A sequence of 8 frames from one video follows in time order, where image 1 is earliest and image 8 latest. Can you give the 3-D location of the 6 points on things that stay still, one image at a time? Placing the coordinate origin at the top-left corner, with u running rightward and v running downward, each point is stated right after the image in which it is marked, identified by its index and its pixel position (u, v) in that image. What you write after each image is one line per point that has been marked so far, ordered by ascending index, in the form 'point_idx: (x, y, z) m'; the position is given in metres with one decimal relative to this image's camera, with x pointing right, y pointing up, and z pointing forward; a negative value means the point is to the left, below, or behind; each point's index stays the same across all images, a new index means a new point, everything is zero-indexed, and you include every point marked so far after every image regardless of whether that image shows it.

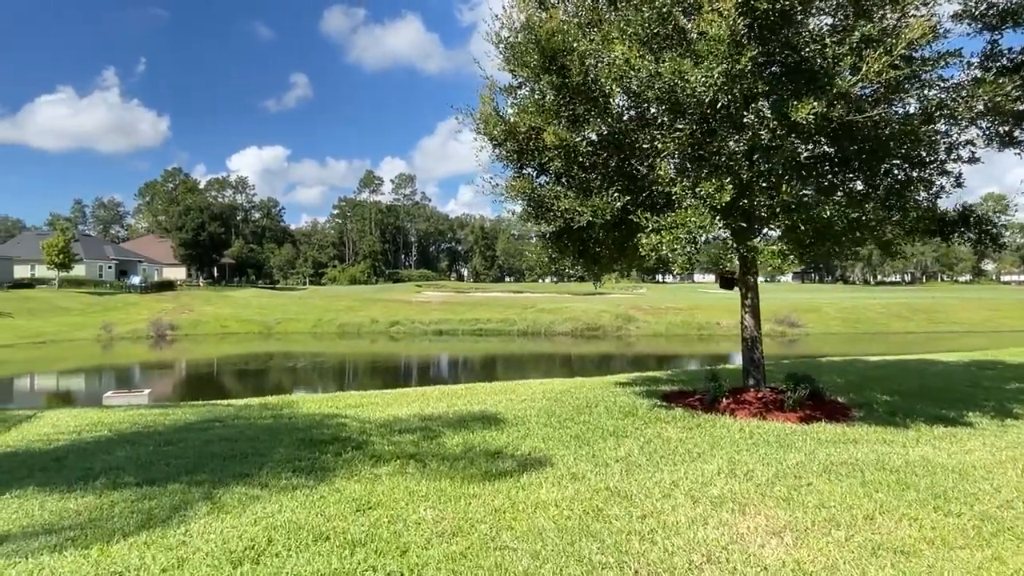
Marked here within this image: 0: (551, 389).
0: (+0.7, -2.0, +13.3) m
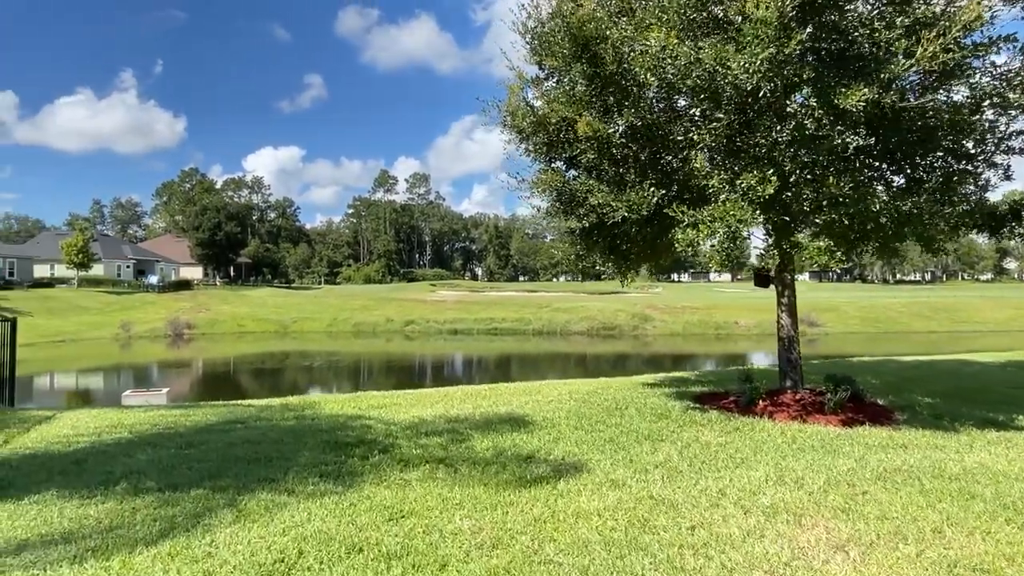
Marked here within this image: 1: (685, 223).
0: (+1.2, -1.9, +12.9) m
1: (+2.2, +0.8, +8.6) m
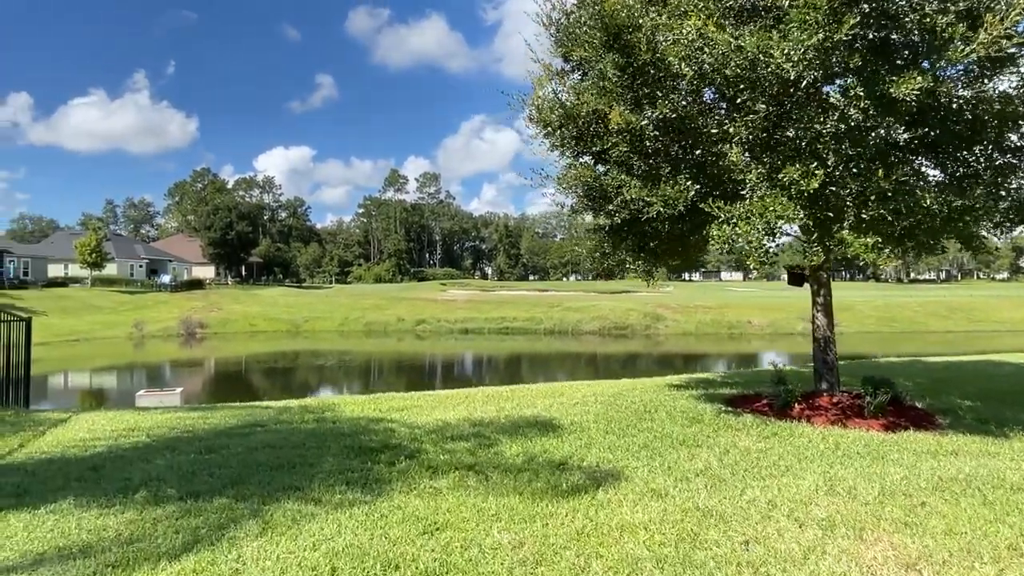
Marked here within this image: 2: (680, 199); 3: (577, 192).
0: (+1.6, -1.9, +12.6) m
1: (+2.5, +0.8, +8.3) m
2: (+2.0, +1.1, +8.3) m
3: (+0.9, +1.4, +9.7) m
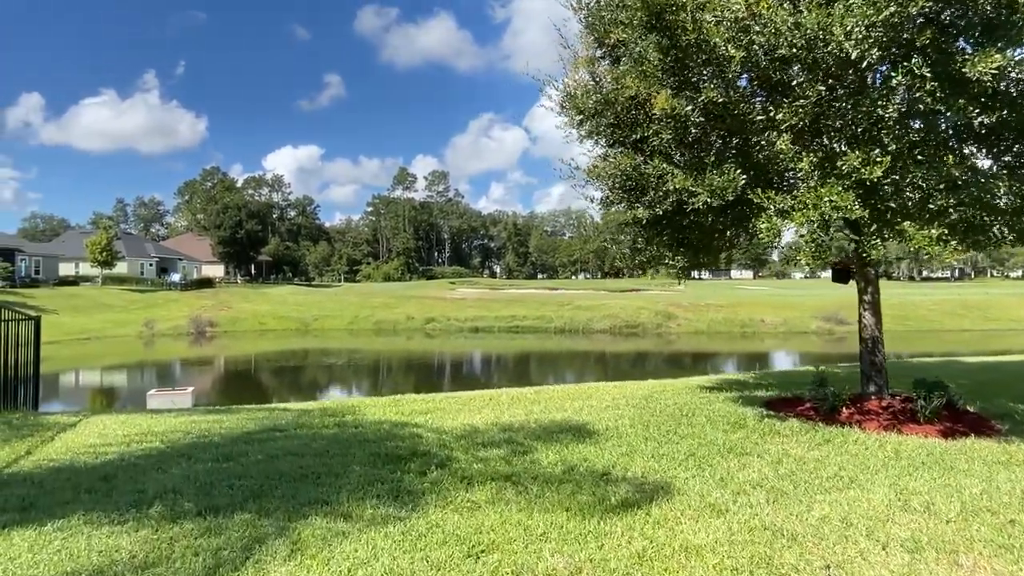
0: (+2.1, -1.9, +12.1) m
1: (+2.9, +0.9, +7.7) m
2: (+2.4, +1.1, +7.7) m
3: (+1.4, +1.4, +9.2) m
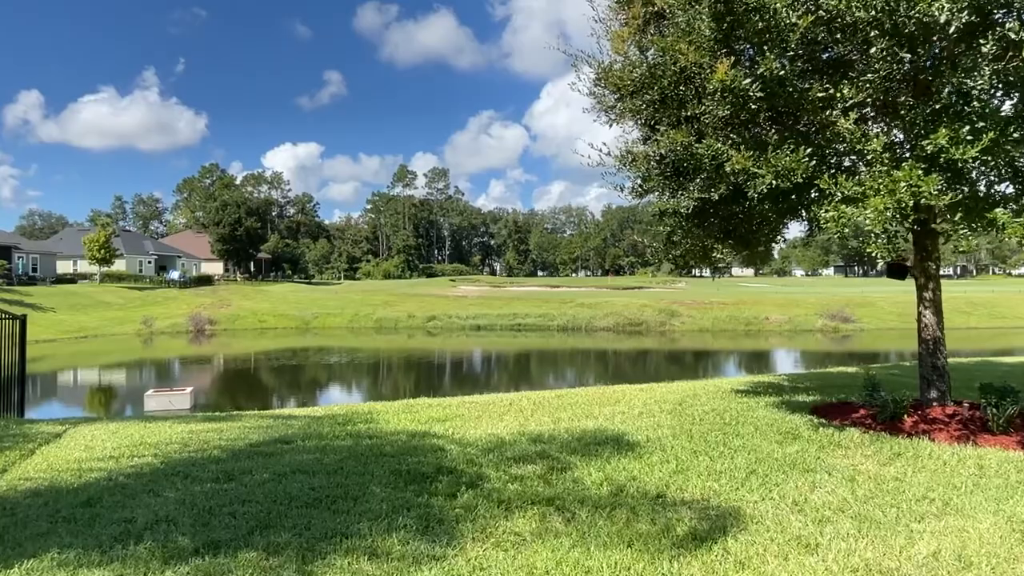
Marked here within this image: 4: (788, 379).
0: (+2.4, -1.8, +11.2) m
1: (+3.3, +0.9, +6.9) m
2: (+2.8, +1.2, +6.9) m
3: (+1.7, +1.5, +8.3) m
4: (+5.4, -1.8, +13.3) m
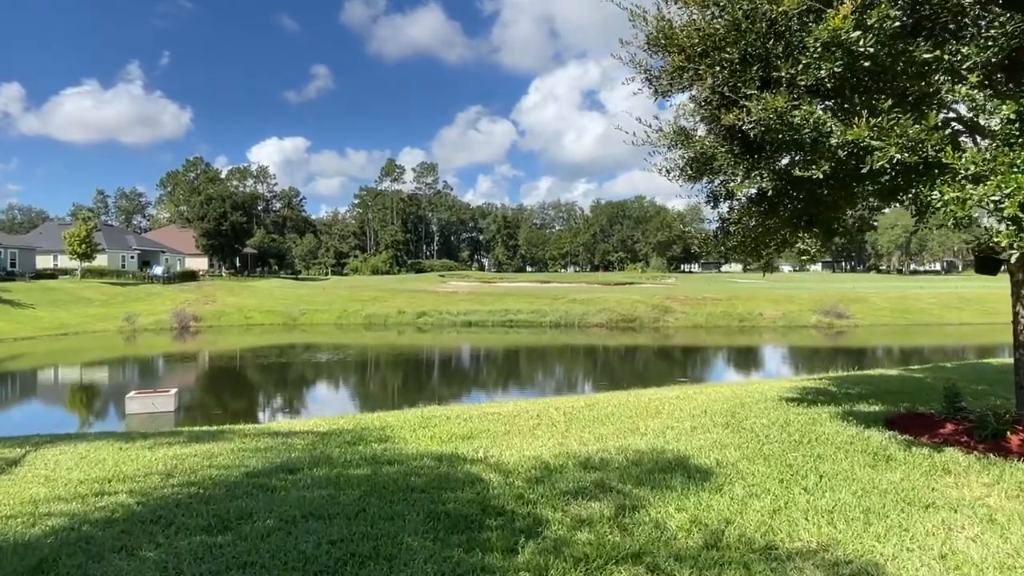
0: (+2.8, -1.8, +10.0) m
1: (+3.8, +0.9, +5.7) m
2: (+3.3, +1.2, +5.7) m
3: (+2.2, +1.5, +7.1) m
4: (+5.8, -1.7, +12.2) m
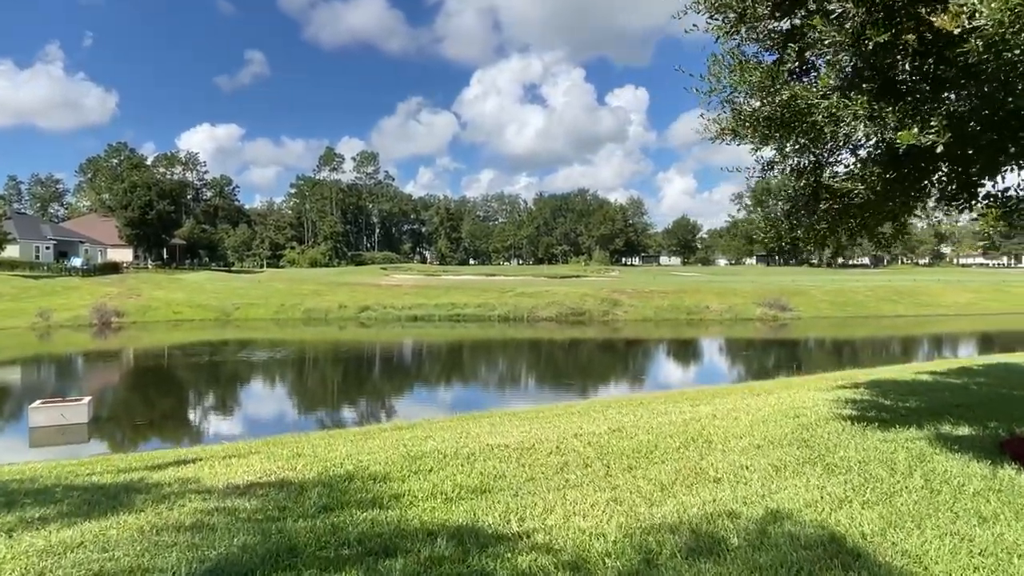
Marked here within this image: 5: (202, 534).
0: (+2.9, -1.7, +8.1) m
1: (+4.3, +1.0, +3.8) m
2: (+3.8, +1.2, +3.7) m
3: (+2.5, +1.5, +5.1) m
4: (+5.7, -1.7, +10.4) m
5: (-2.3, -1.7, +4.7) m
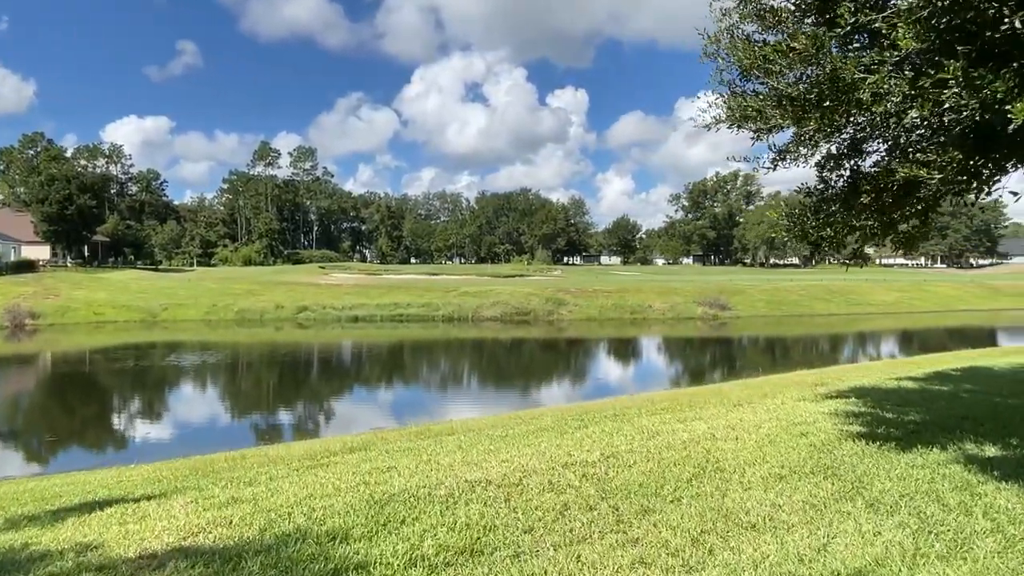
0: (+2.7, -1.8, +7.1) m
1: (+4.4, +0.9, +2.9) m
2: (+3.9, +1.1, +2.9) m
3: (+2.6, +1.5, +4.1) m
4: (+5.3, -1.7, +9.7) m
5: (-2.2, -1.7, +3.4) m
